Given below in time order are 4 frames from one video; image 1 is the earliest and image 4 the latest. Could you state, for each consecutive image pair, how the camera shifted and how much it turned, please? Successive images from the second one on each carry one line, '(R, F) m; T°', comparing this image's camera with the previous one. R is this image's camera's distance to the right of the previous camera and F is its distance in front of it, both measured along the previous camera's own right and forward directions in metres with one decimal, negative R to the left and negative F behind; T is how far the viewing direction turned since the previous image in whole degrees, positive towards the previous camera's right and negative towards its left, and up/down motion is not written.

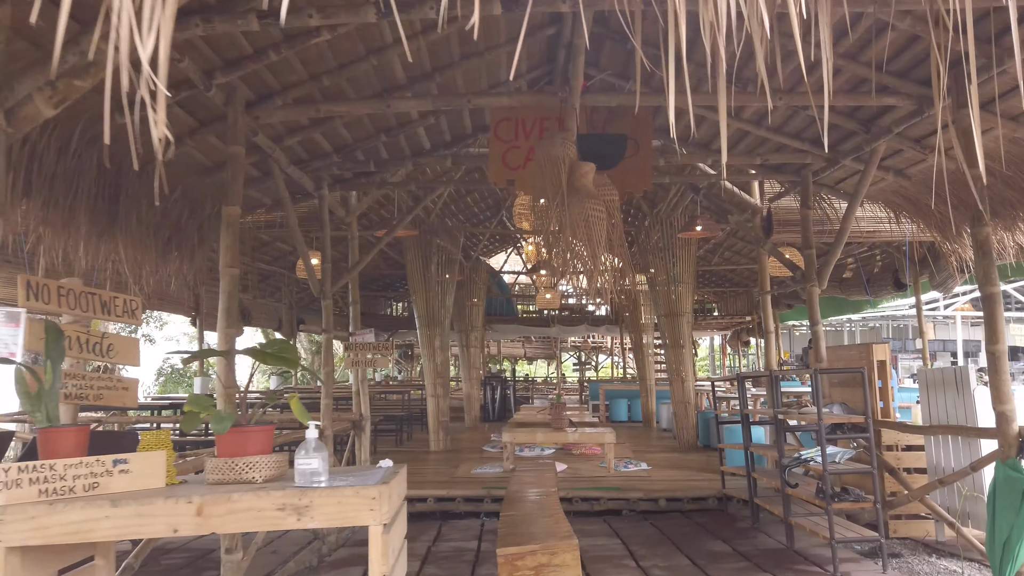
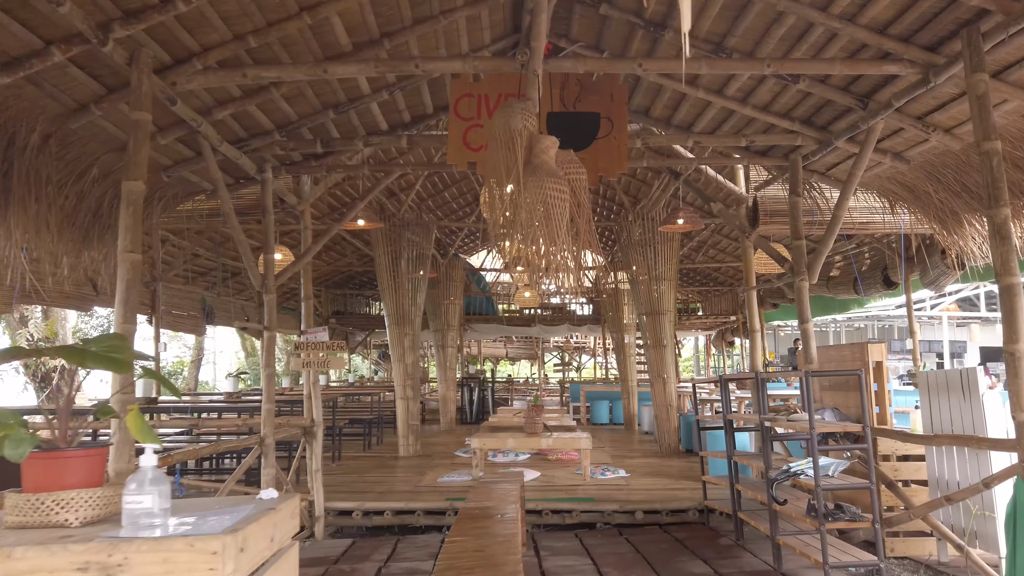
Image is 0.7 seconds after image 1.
(+0.1, +0.4) m; +1°
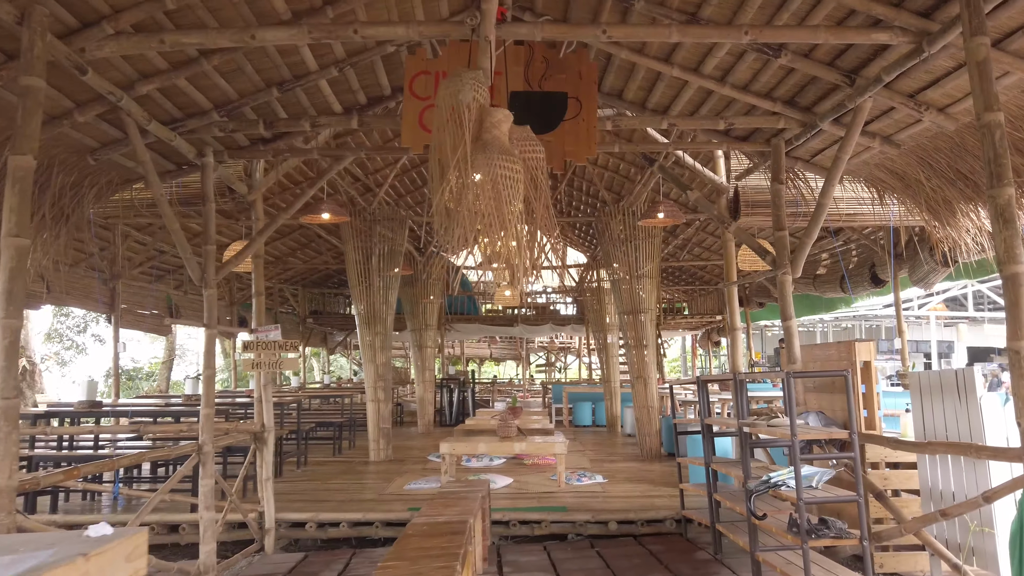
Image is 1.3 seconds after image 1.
(+0.2, +0.3) m; +1°
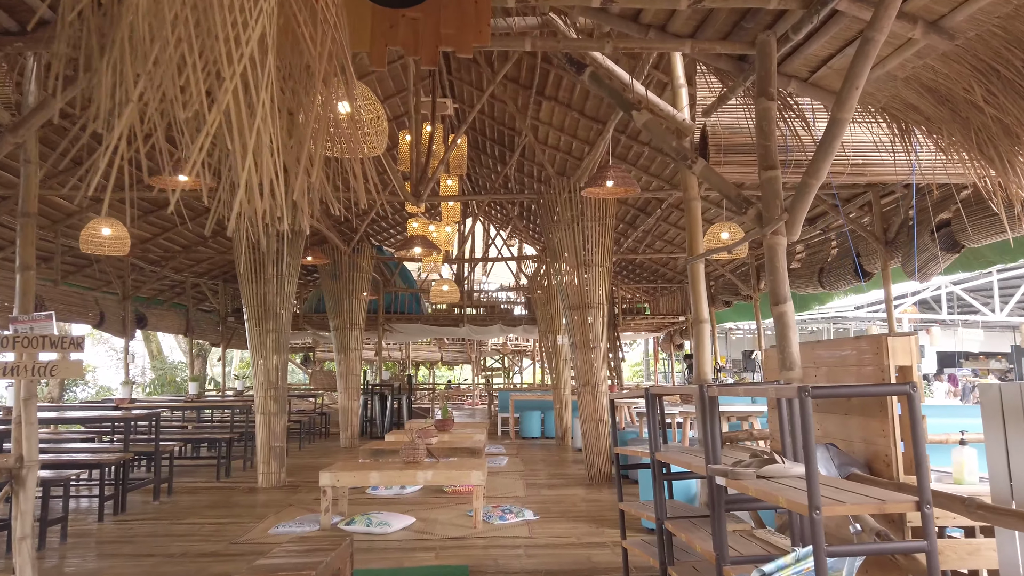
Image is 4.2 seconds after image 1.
(+0.4, +1.4) m; +3°
